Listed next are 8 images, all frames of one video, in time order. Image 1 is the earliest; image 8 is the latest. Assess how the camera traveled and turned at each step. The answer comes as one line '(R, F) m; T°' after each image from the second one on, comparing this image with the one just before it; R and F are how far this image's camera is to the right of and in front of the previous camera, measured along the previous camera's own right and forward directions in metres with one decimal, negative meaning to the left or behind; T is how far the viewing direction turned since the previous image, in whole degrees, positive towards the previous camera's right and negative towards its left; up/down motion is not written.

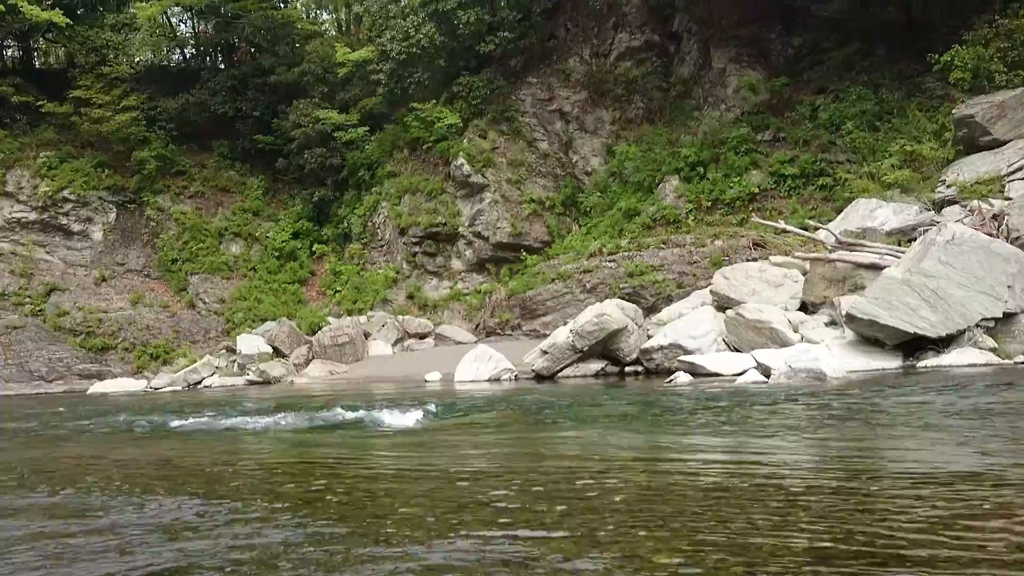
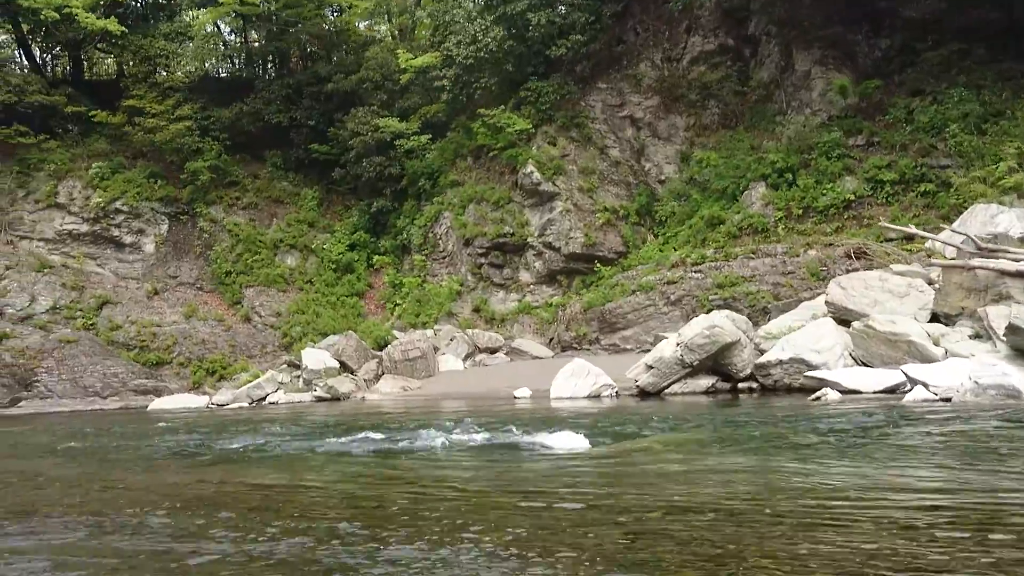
(-1.1, +0.9) m; -1°
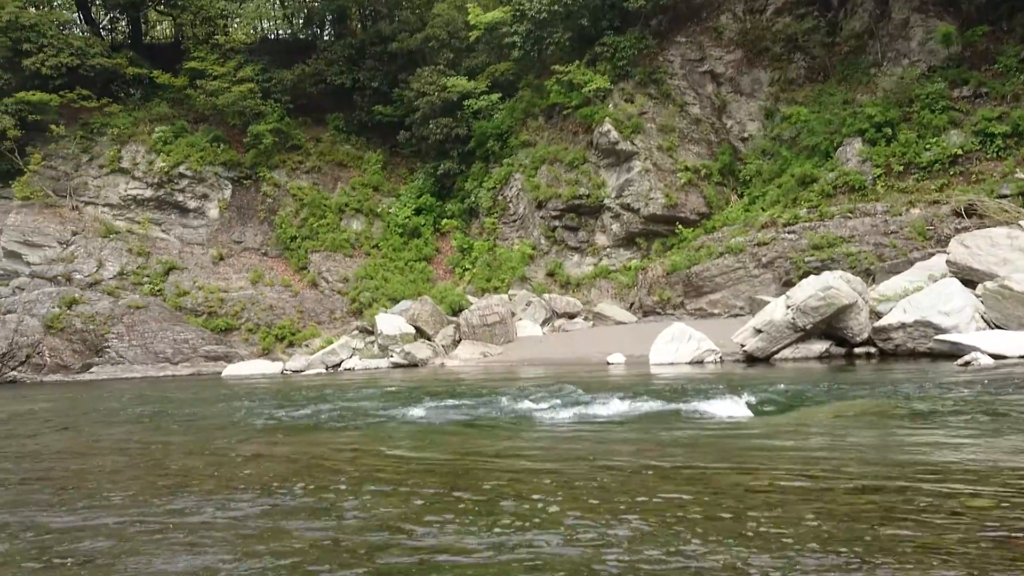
(-0.7, +0.7) m; -3°
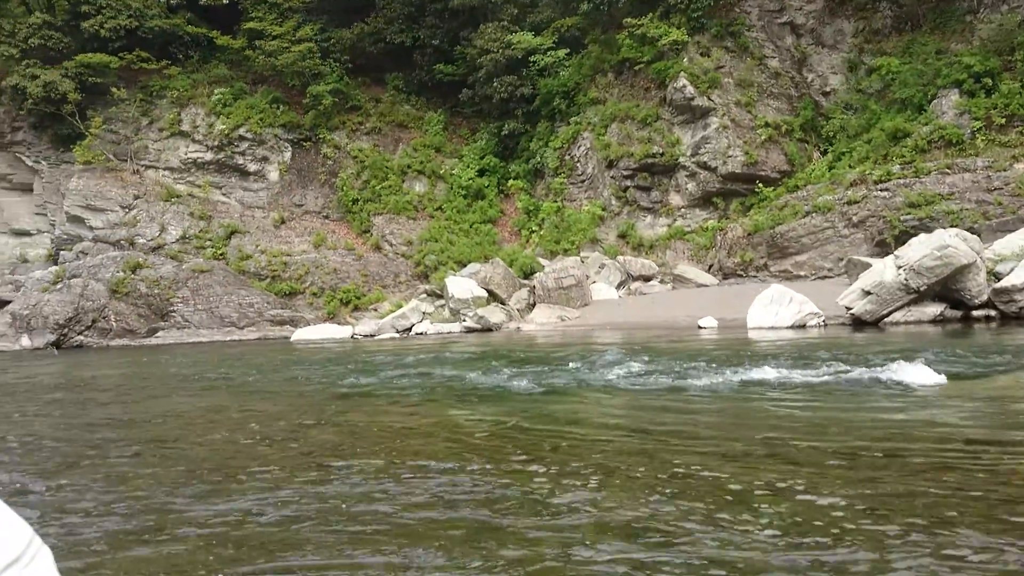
(-0.6, +0.5) m; -2°
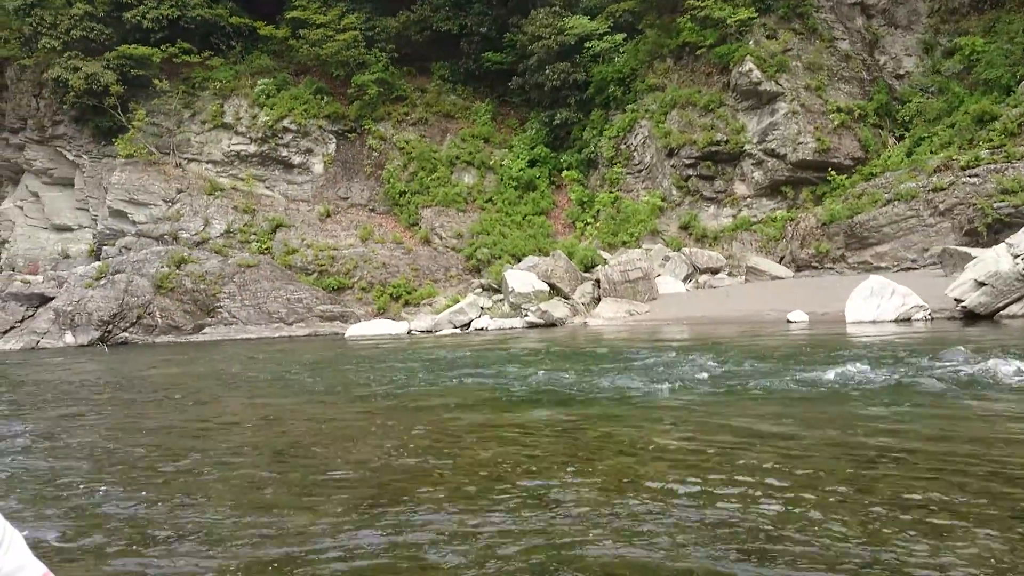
(-0.7, +0.7) m; -1°
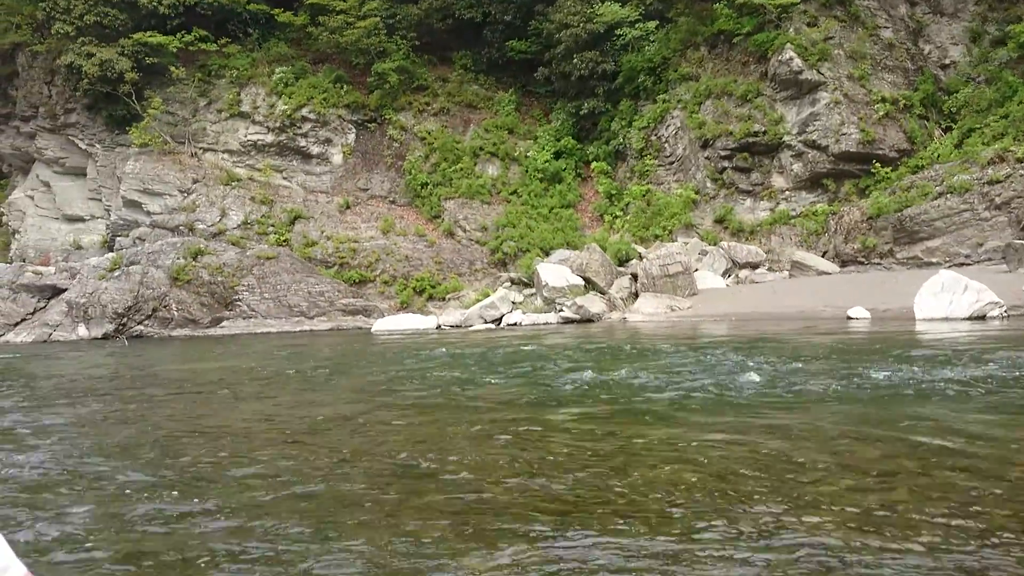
(-0.5, +0.6) m; 0°
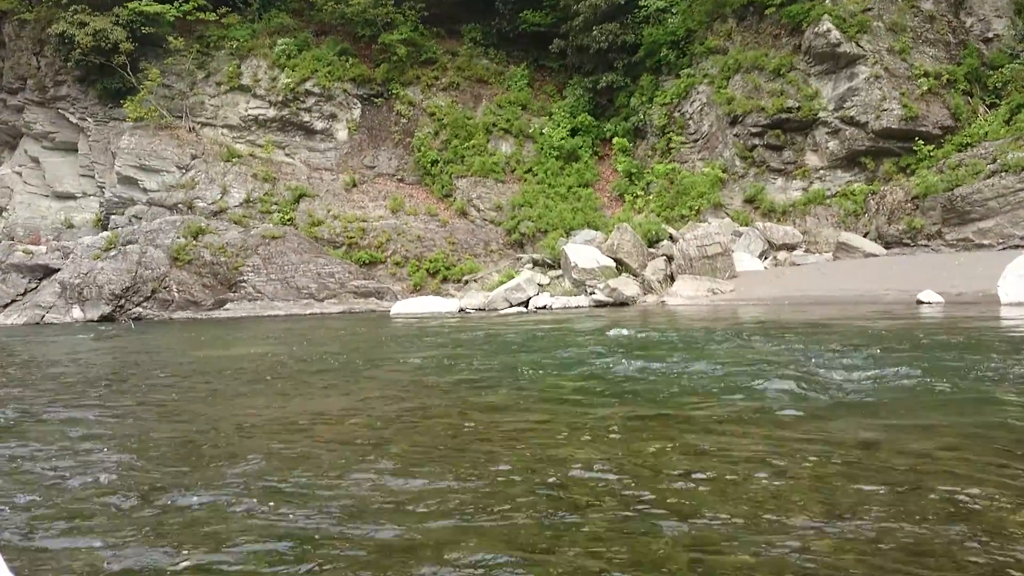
(-0.8, +0.9) m; +1°
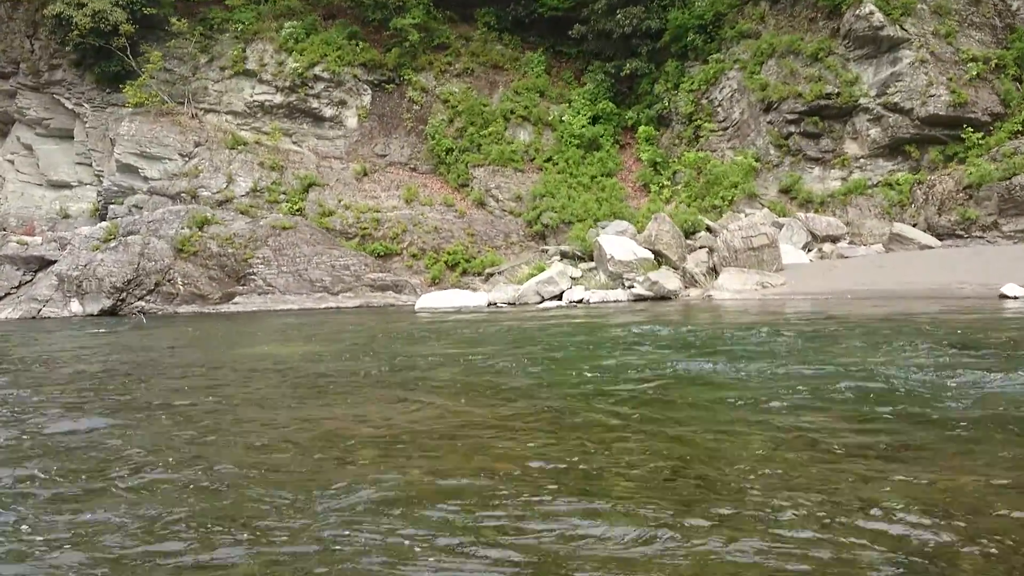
(-0.8, +0.8) m; +1°
